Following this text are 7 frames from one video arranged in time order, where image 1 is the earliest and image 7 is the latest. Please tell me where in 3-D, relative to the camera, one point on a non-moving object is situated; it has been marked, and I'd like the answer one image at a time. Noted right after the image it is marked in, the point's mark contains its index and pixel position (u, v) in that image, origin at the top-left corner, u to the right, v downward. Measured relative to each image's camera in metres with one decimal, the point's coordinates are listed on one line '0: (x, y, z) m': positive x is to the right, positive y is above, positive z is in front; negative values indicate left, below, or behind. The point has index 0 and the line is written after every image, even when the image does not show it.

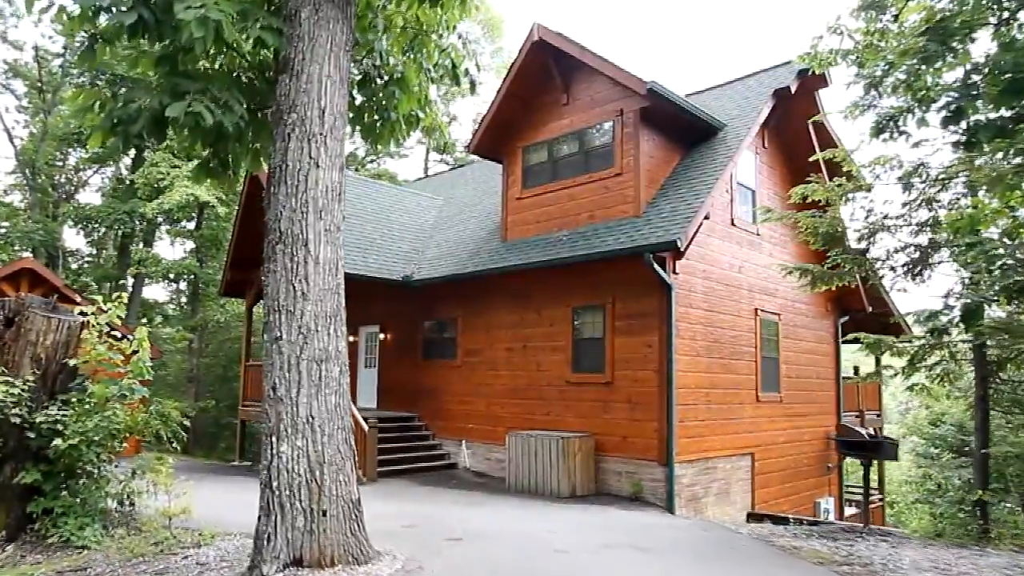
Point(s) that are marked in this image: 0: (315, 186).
0: (-1.2, +0.6, +4.5) m
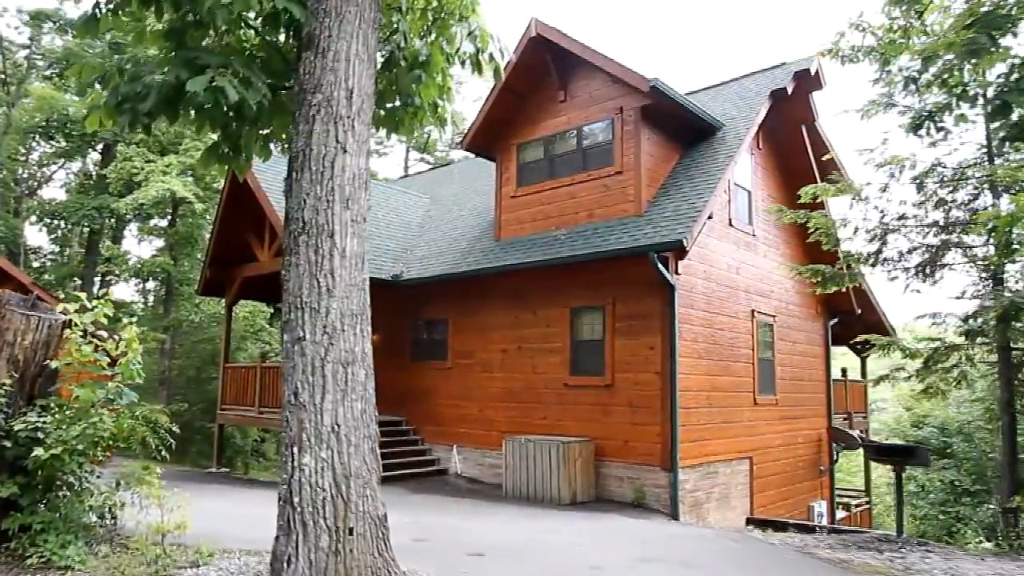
0: (-0.9, +0.6, +4.1) m
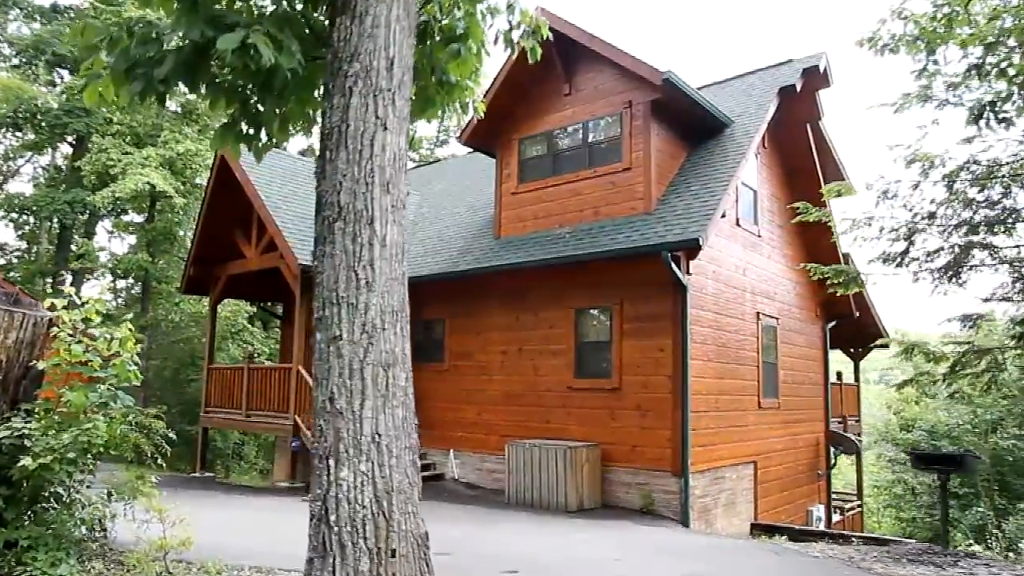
0: (-0.6, +0.7, +3.7) m
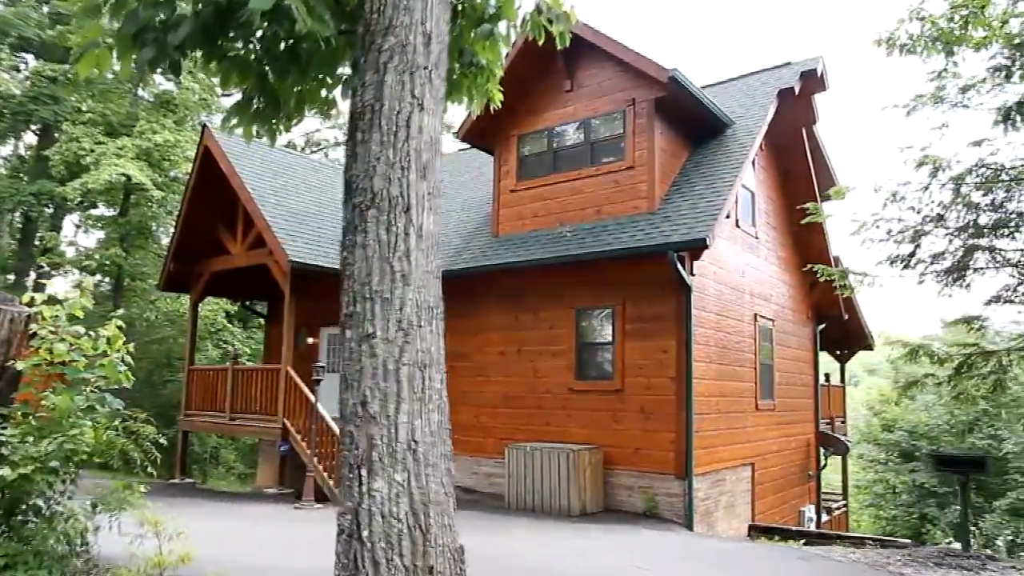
0: (-0.4, +0.7, +3.4) m
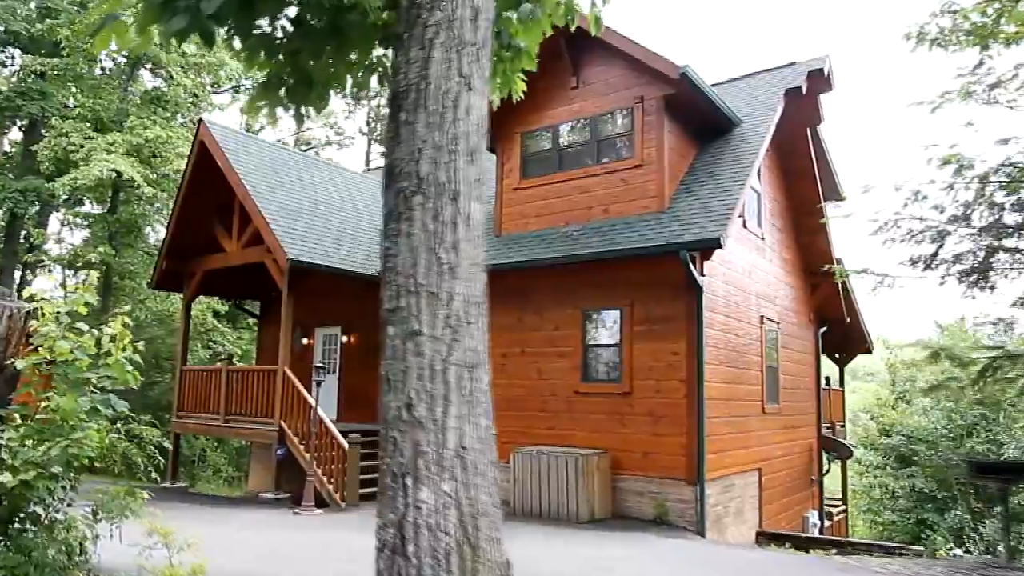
0: (-0.2, +0.7, +3.1) m
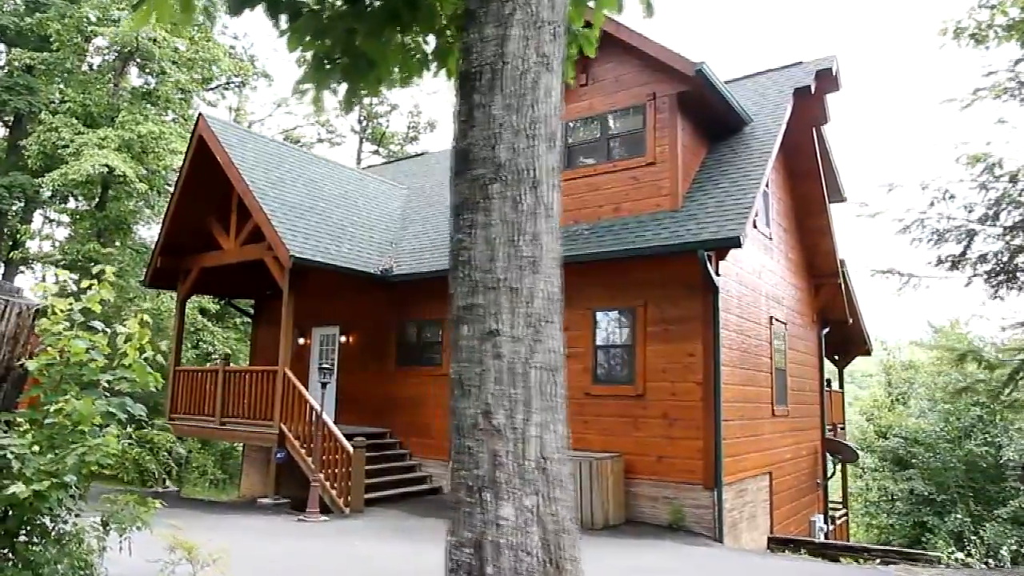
0: (+0.1, +0.7, +2.9) m
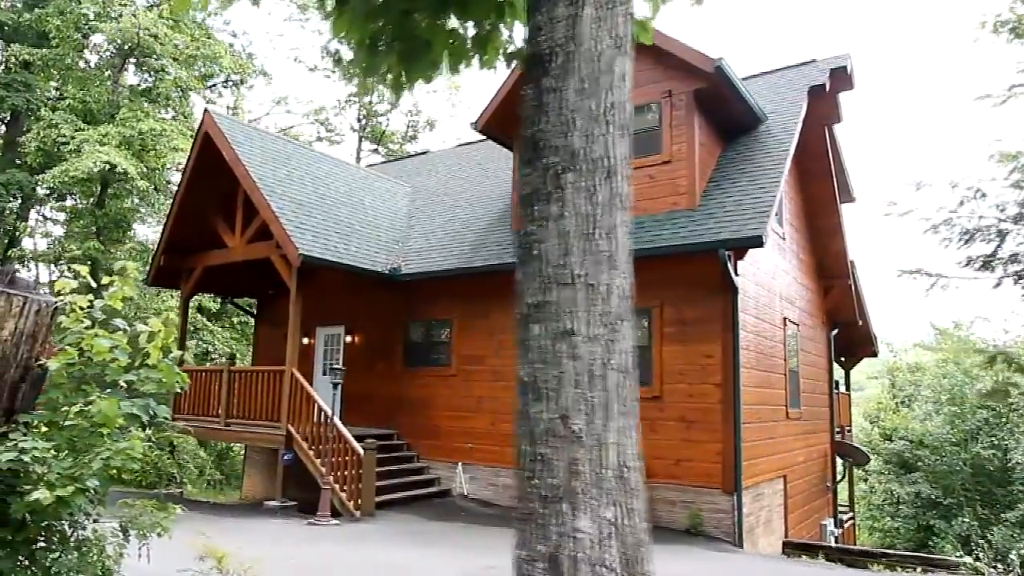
0: (+0.4, +0.7, +2.7) m
